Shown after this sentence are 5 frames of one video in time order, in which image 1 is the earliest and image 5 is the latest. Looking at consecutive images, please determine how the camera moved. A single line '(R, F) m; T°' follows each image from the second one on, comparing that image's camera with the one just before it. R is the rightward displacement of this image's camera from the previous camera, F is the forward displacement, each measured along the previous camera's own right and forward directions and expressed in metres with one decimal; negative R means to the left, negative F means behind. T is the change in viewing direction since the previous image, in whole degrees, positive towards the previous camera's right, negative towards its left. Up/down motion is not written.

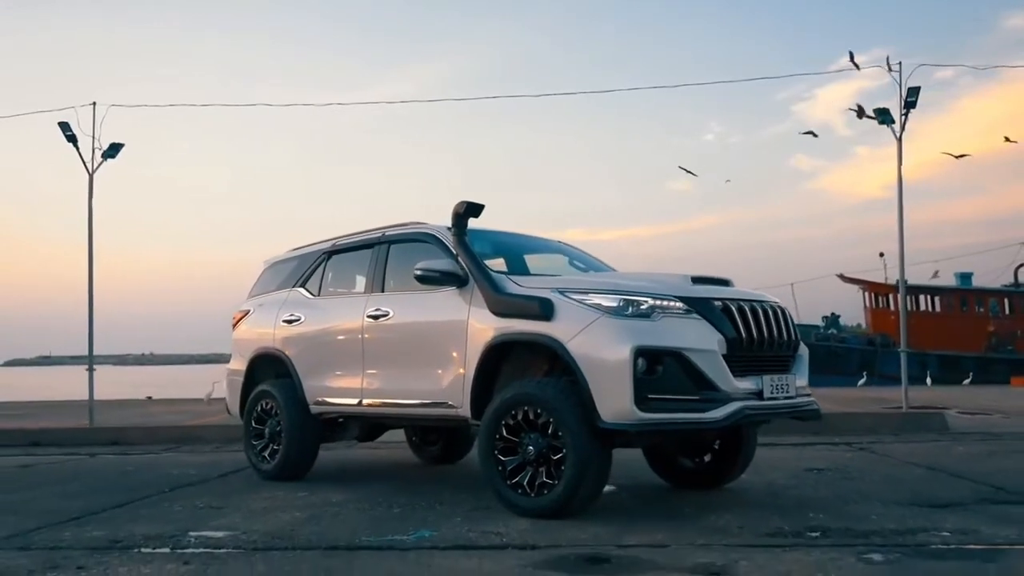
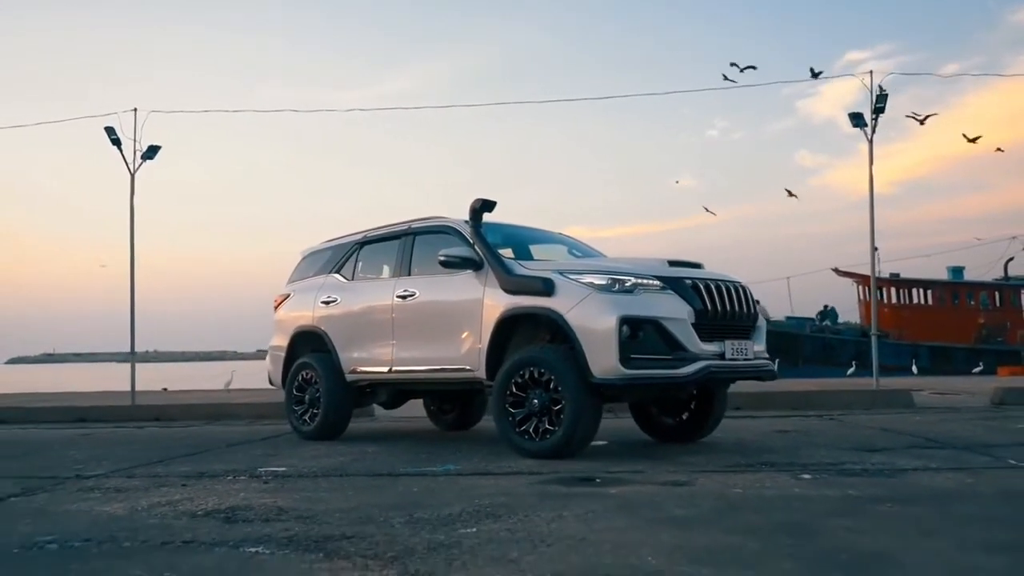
(0.0, -1.3) m; 0°
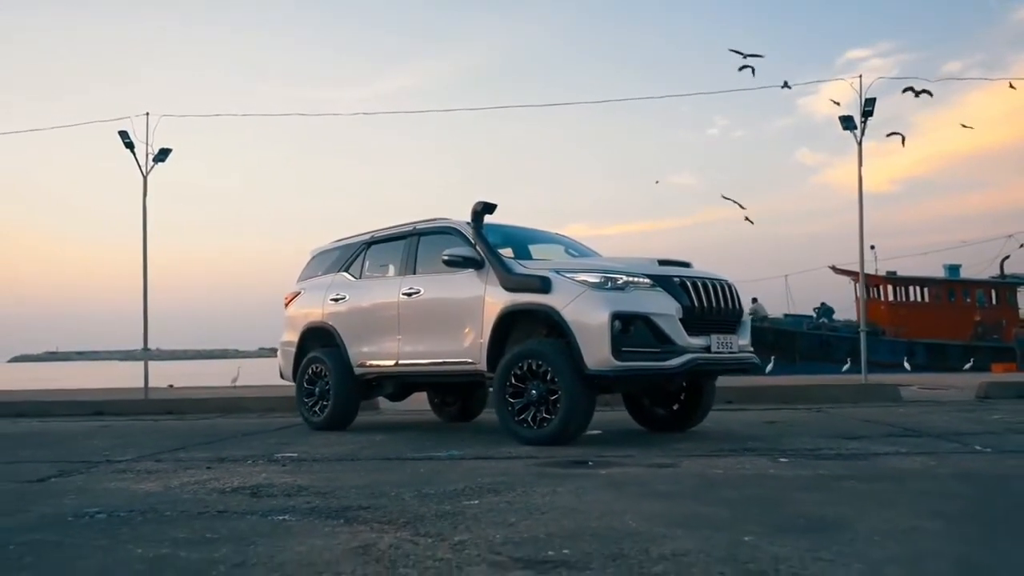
(0.0, -0.5) m; 0°
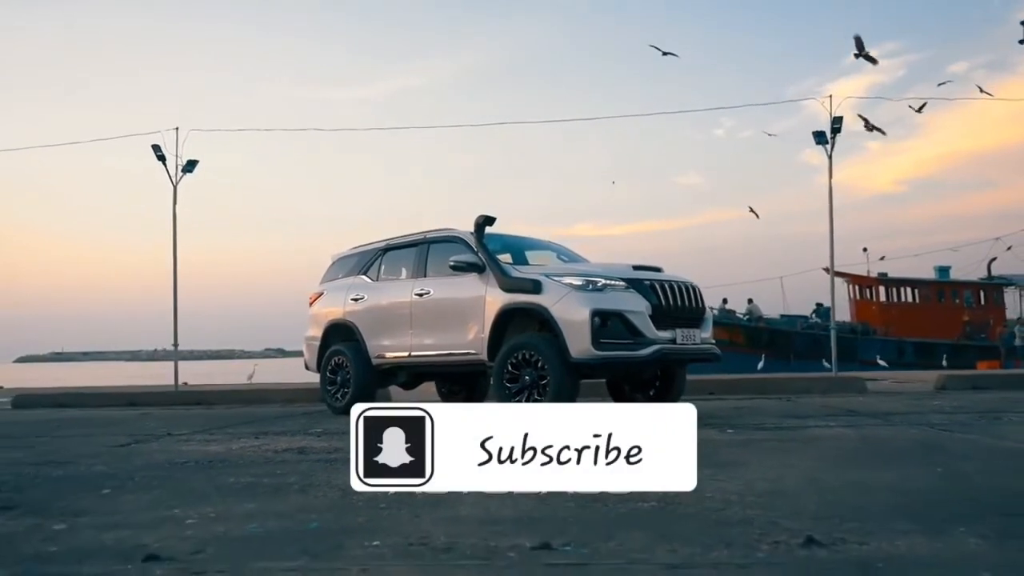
(+0.1, -1.4) m; 0°
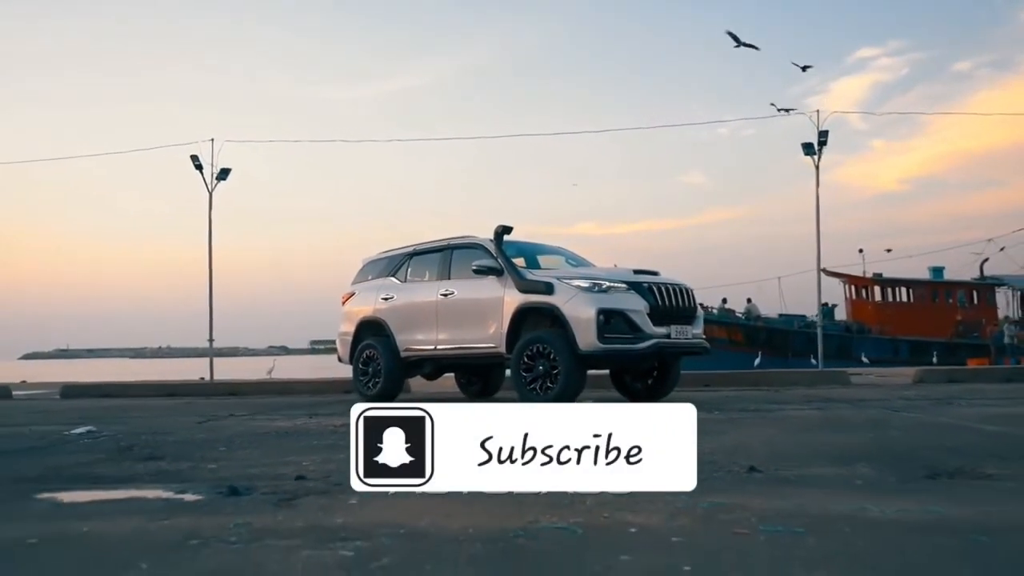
(-0.1, -1.3) m; 0°
